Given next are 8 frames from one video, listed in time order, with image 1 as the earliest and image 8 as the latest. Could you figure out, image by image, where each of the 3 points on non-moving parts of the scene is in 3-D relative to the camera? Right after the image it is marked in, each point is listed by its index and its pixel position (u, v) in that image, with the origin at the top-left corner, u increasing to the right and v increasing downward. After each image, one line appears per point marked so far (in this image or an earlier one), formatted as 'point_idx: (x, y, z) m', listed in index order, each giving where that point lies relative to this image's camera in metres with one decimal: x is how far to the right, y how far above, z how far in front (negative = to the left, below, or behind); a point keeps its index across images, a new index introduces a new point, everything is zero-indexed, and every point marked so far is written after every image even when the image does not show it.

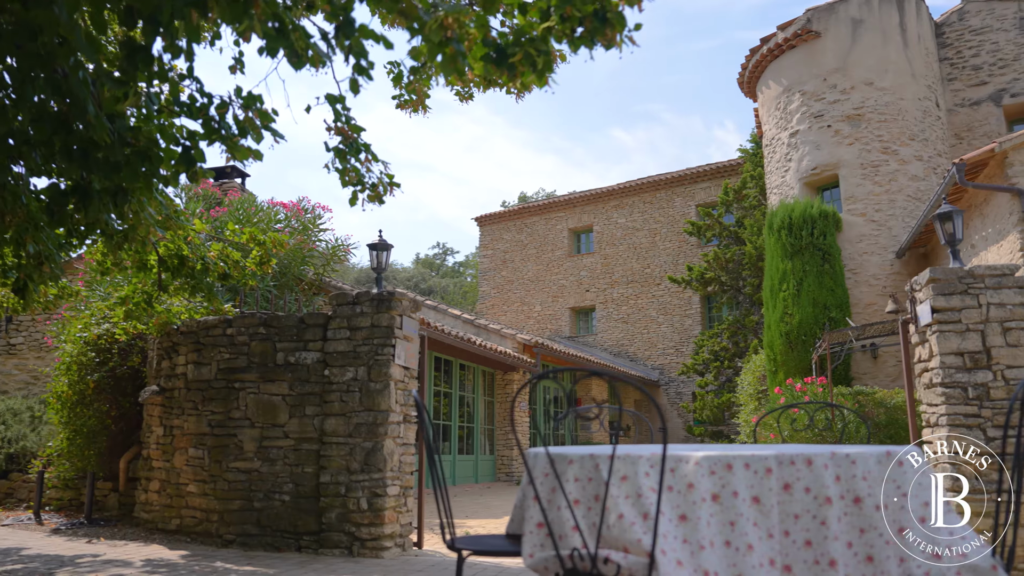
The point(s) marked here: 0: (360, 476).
0: (-1.0, -1.3, +5.1) m
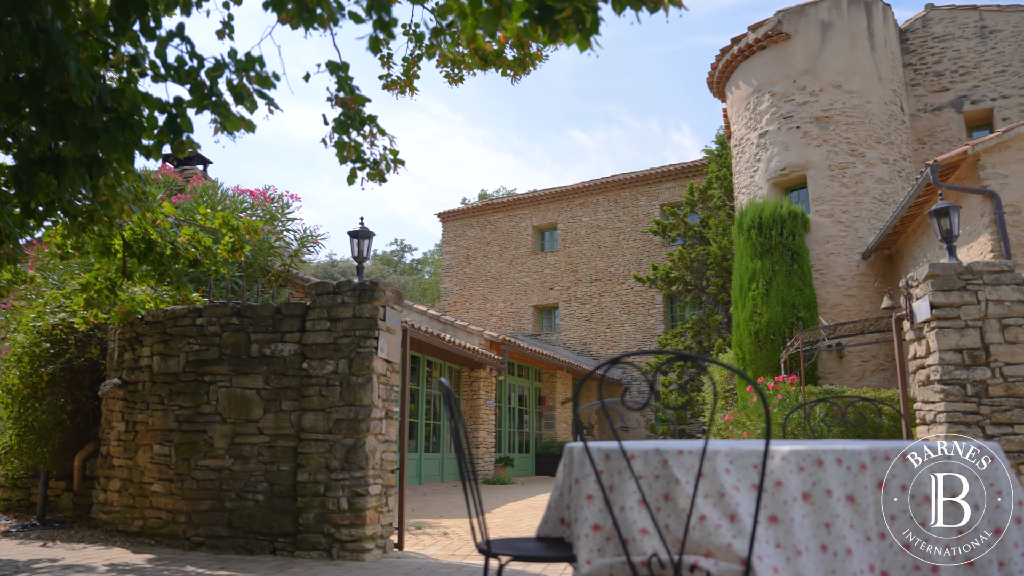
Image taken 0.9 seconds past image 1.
0: (-1.1, -1.2, +4.8) m
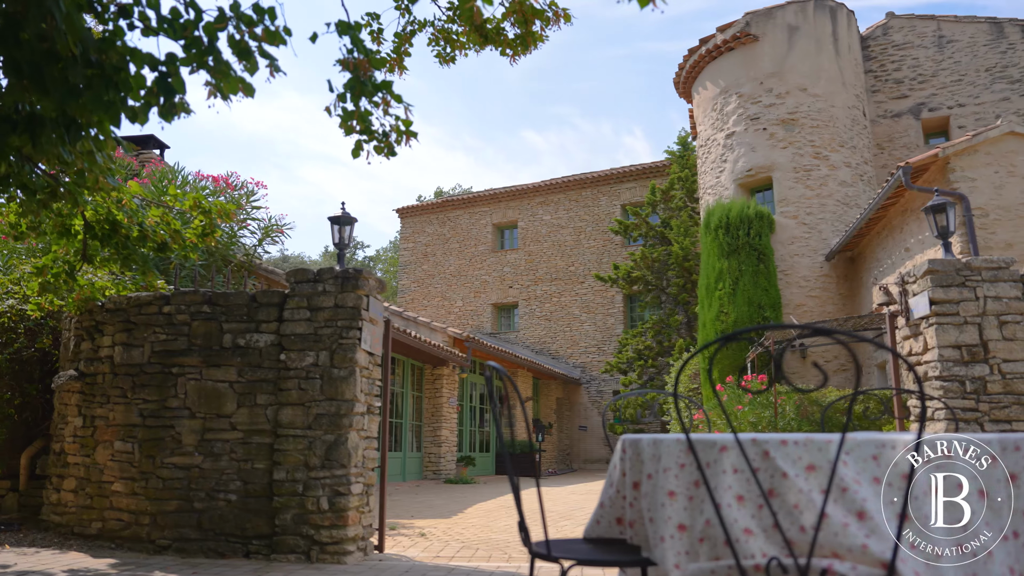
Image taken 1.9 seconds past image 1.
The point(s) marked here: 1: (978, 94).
0: (-1.2, -1.1, +4.6) m
1: (+8.7, +3.6, +14.2) m
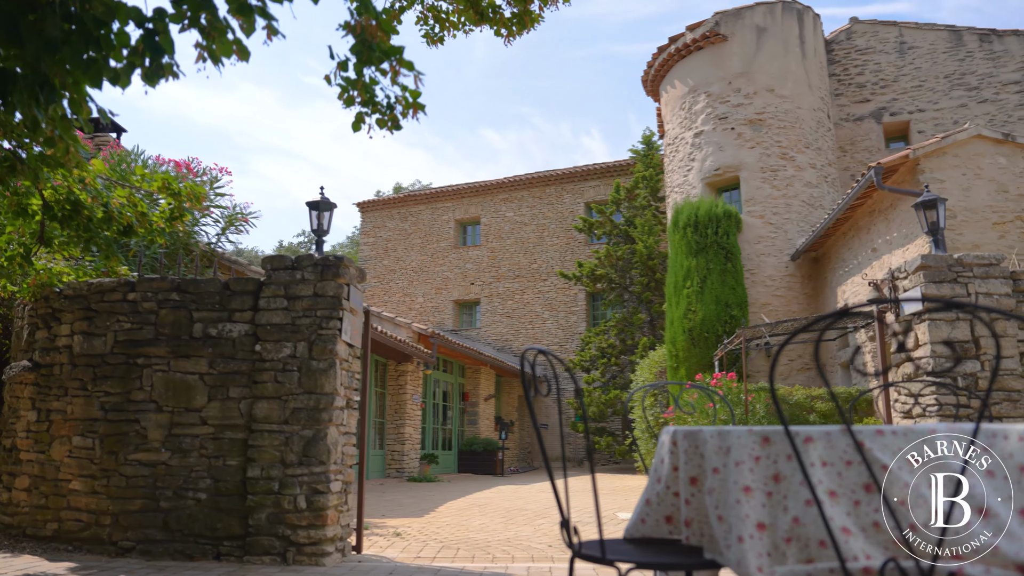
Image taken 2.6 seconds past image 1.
0: (-1.2, -1.0, +4.3) m
1: (+8.1, +3.6, +14.5) m
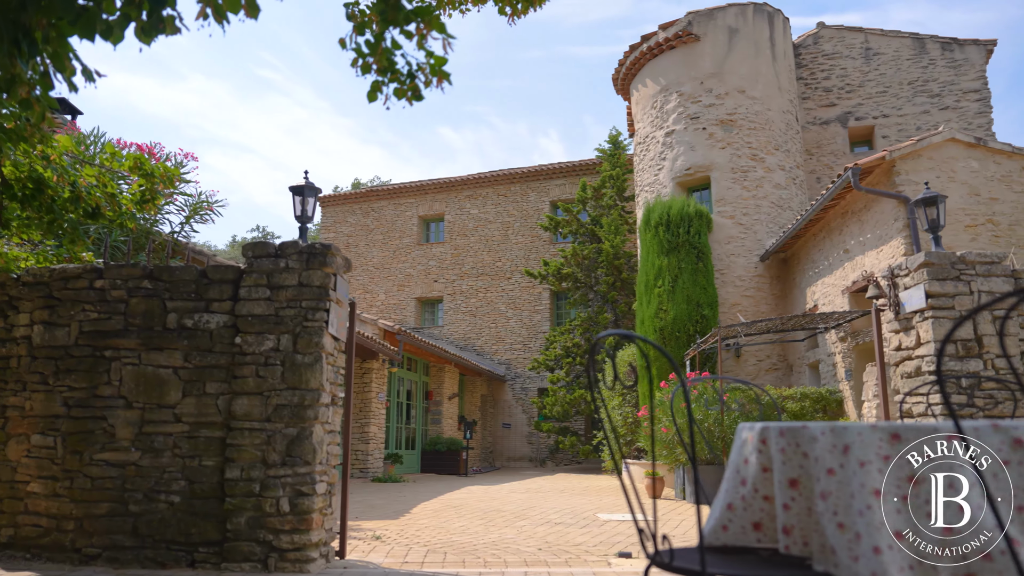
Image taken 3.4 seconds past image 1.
0: (-1.2, -1.0, +4.1) m
1: (+7.6, +3.5, +14.8) m
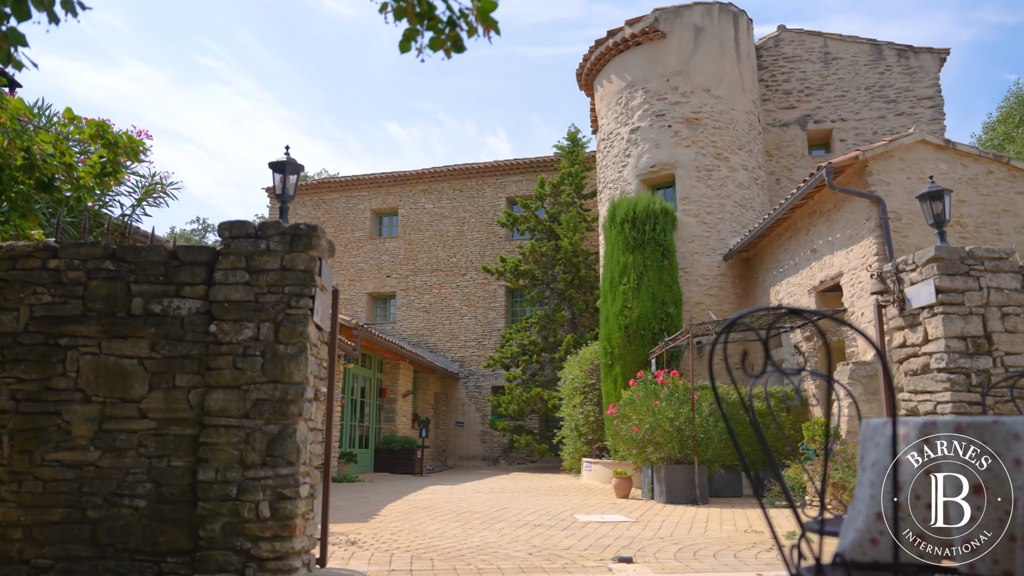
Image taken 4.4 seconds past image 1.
0: (-1.2, -0.9, +3.7) m
1: (+6.8, +3.5, +15.0) m
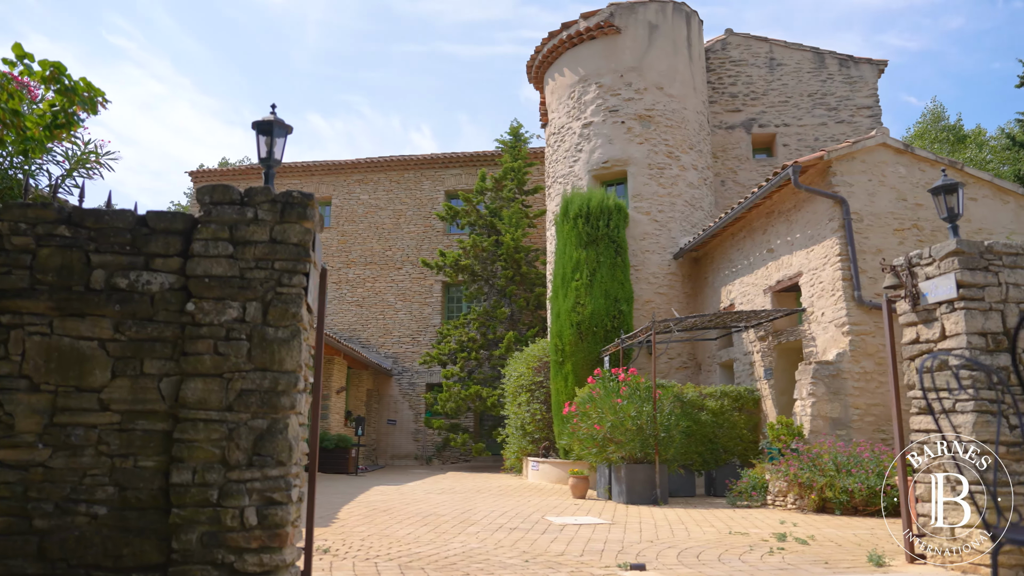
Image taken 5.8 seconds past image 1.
0: (-1.1, -0.8, +3.2) m
1: (+5.8, +3.5, +15.3) m
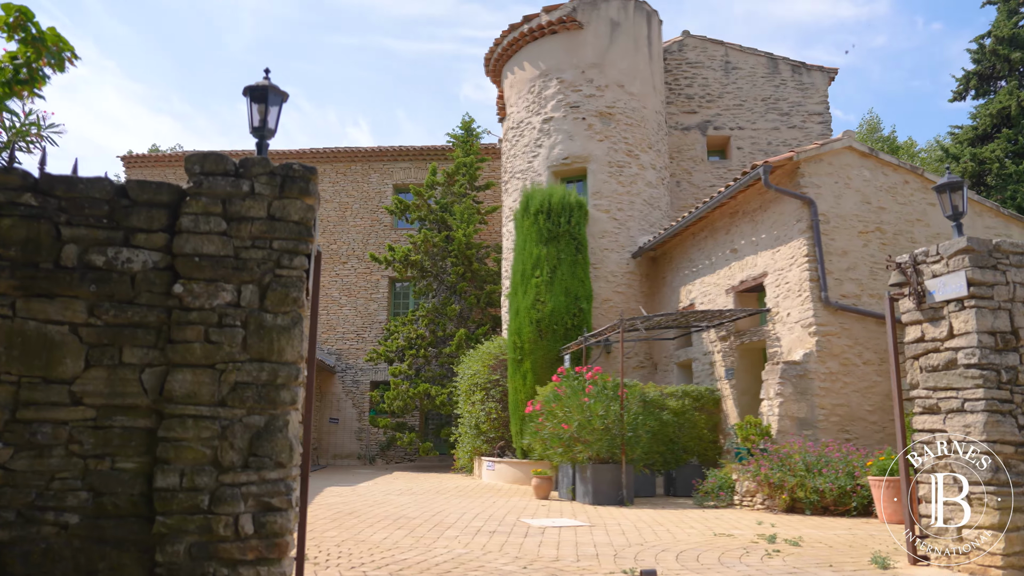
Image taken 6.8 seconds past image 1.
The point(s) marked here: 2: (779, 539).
0: (-1.0, -0.7, +2.9) m
1: (+4.9, +3.4, +15.5) m
2: (+1.9, -1.7, +5.3) m
